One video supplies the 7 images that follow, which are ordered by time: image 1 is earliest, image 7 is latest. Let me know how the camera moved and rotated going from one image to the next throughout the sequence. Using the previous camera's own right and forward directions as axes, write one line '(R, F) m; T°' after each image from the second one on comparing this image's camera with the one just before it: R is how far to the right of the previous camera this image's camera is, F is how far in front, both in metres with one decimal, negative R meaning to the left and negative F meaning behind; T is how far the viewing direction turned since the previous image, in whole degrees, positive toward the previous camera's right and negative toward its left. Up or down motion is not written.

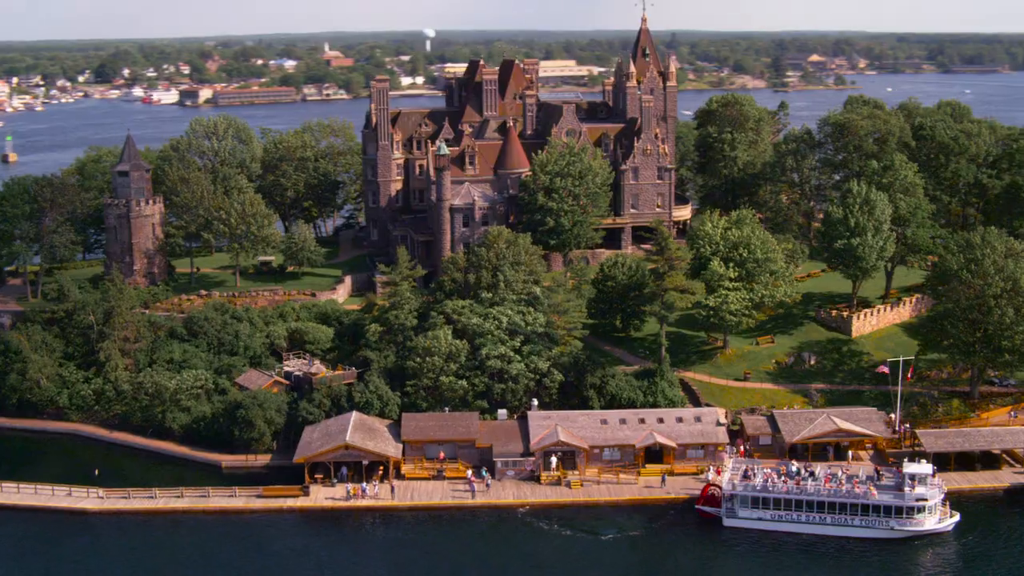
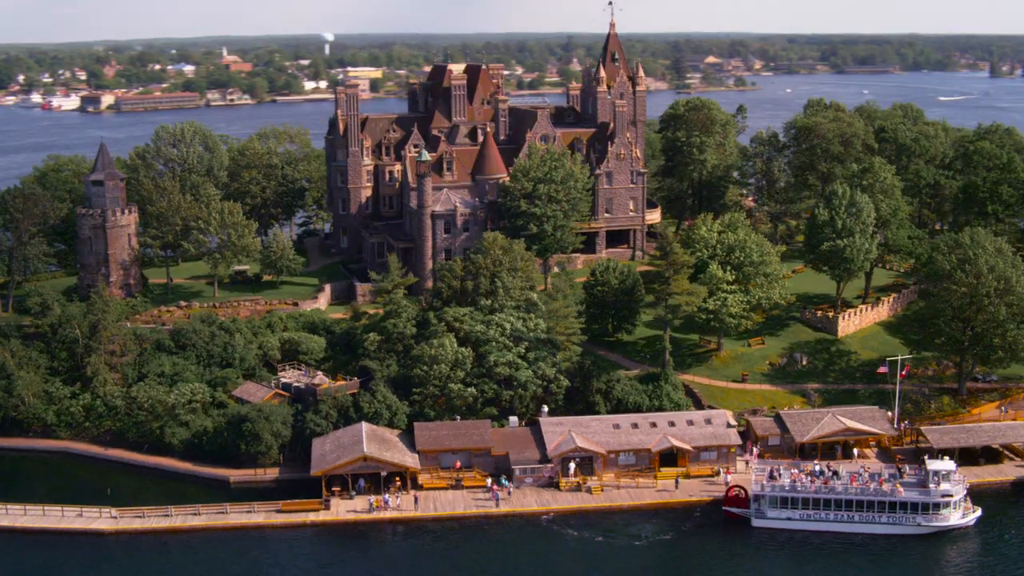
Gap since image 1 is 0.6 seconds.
(-4.7, +0.3) m; +5°
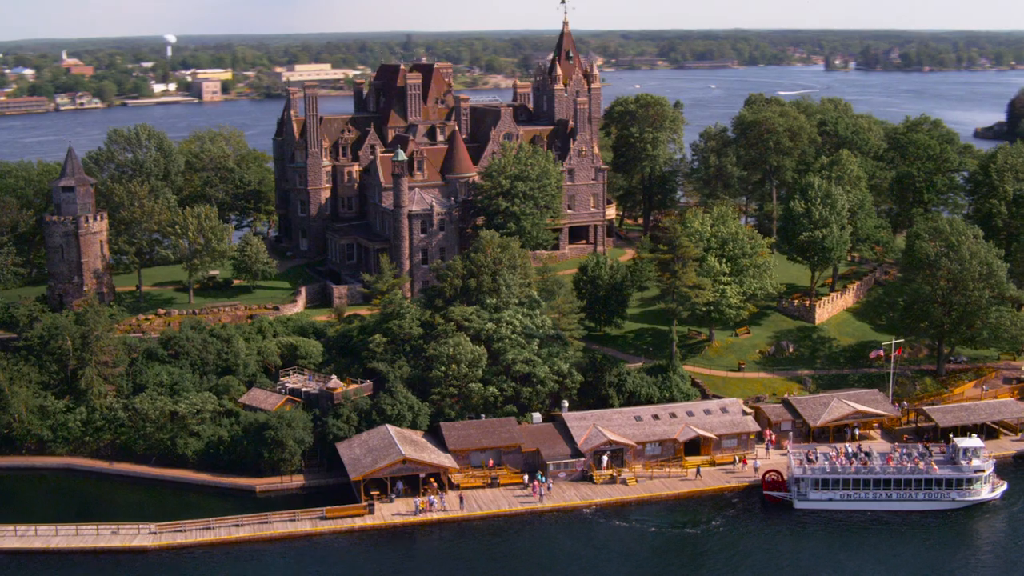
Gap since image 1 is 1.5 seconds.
(-7.5, +0.2) m; +7°
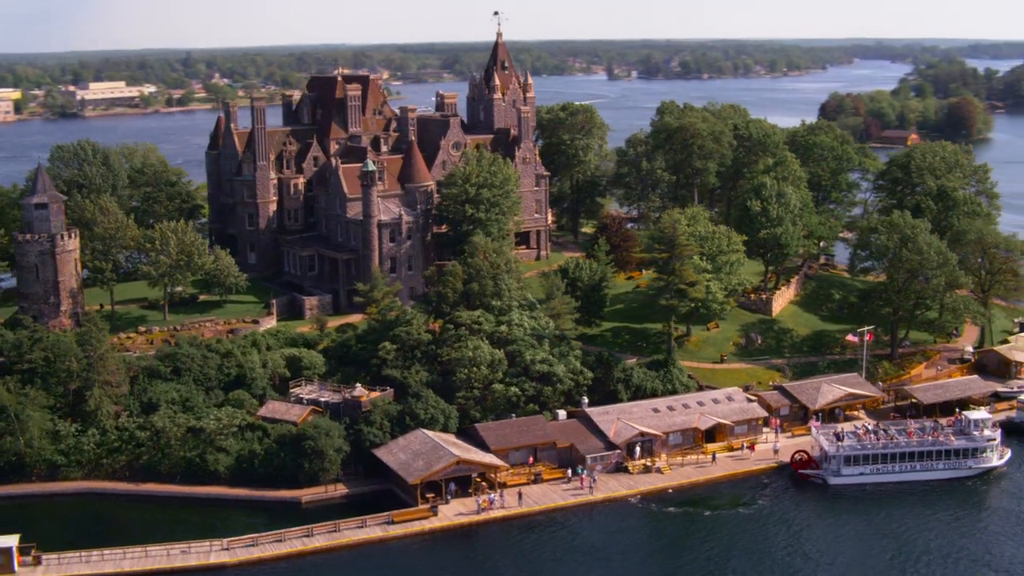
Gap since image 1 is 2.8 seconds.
(-10.3, -0.6) m; +10°
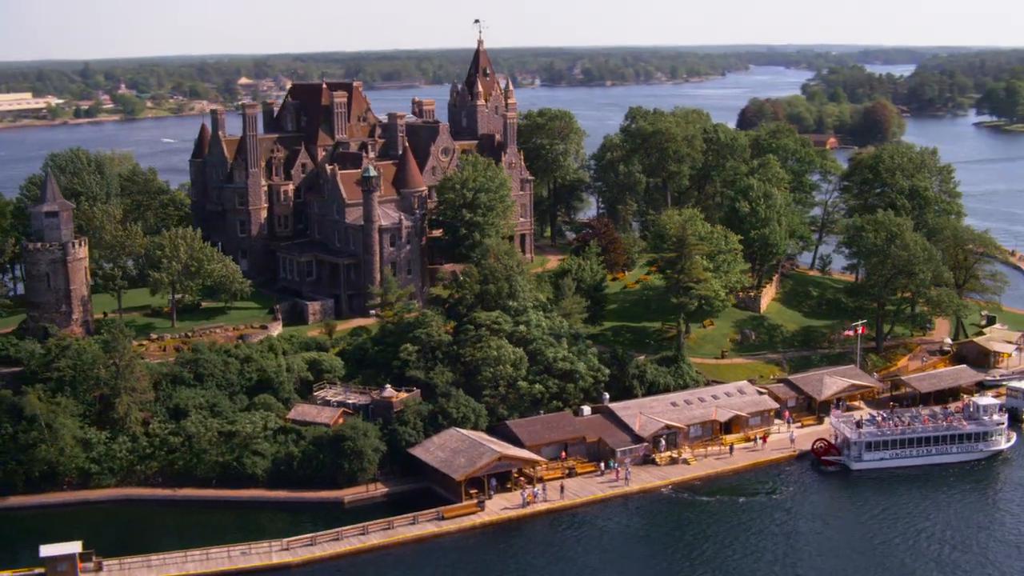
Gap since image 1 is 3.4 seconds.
(-5.5, -1.2) m; +4°
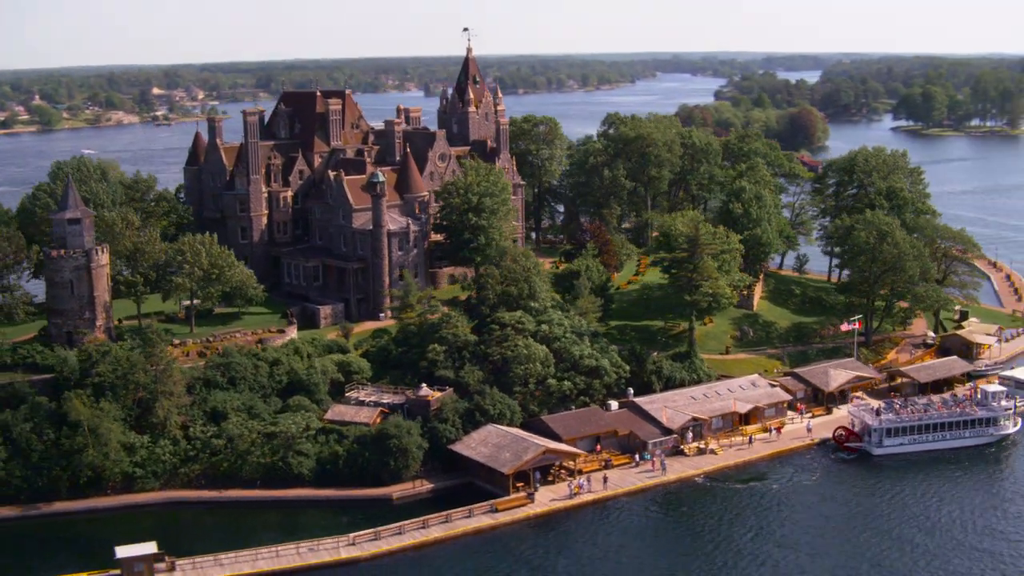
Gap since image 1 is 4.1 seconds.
(-5.5, -1.5) m; +4°
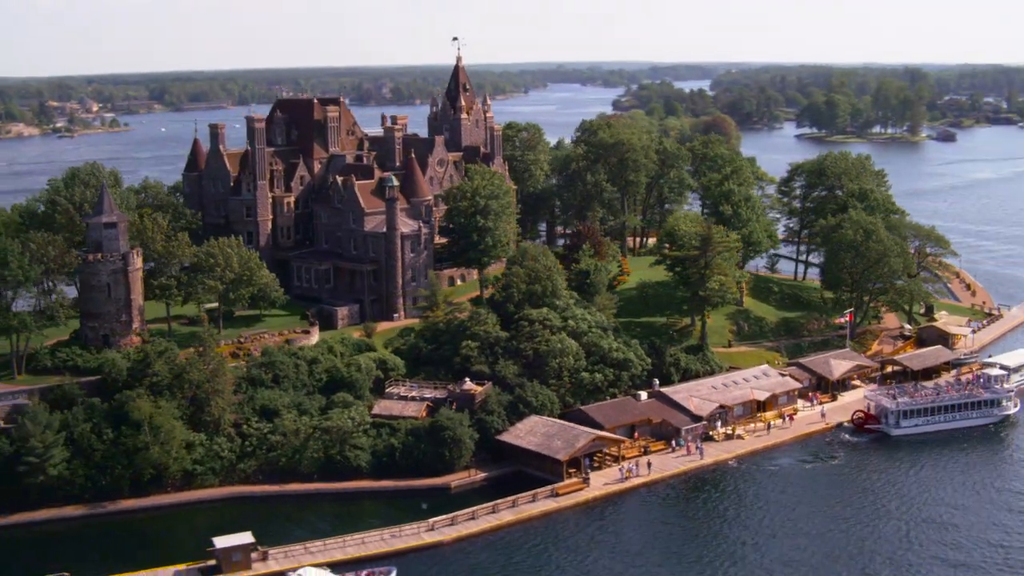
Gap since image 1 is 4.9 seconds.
(-7.0, -2.3) m; +5°
